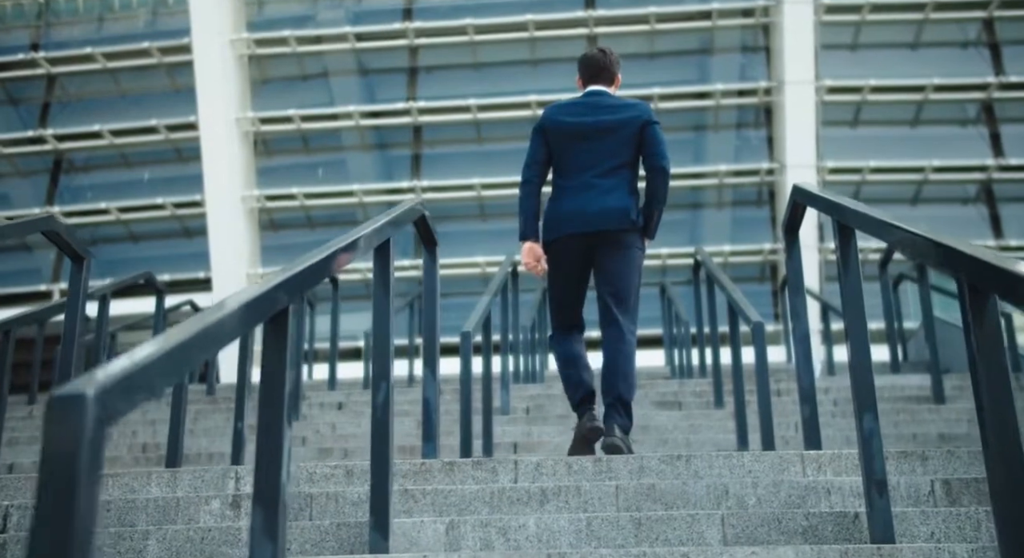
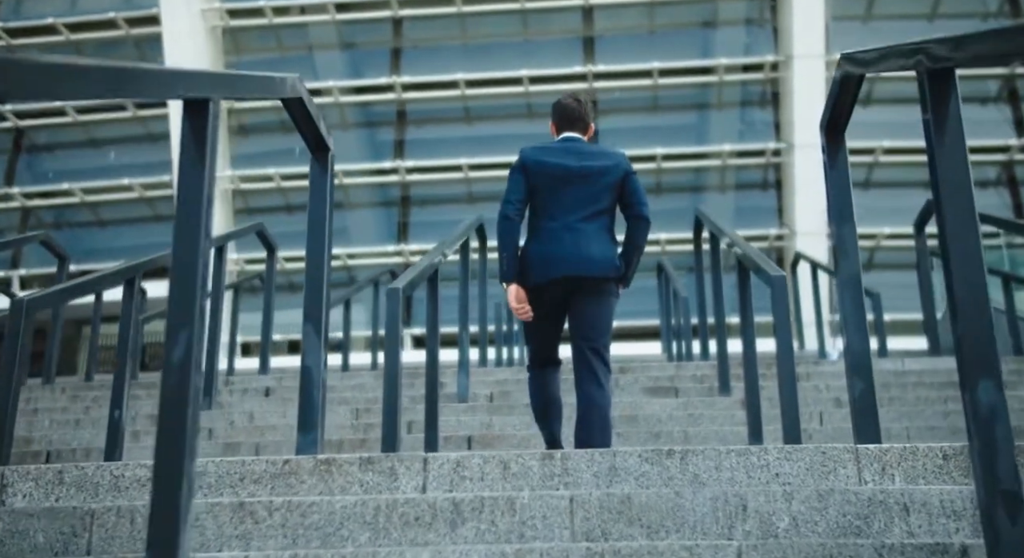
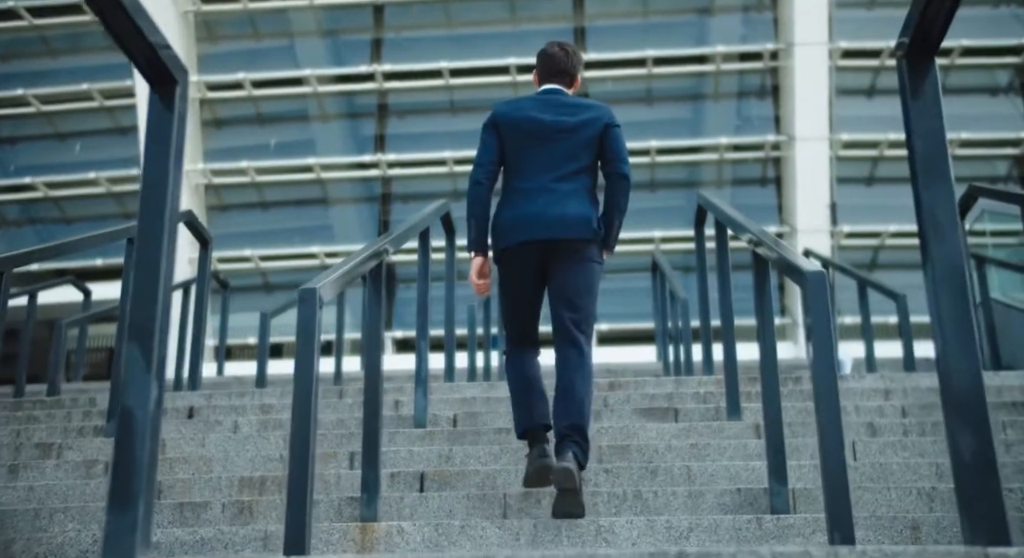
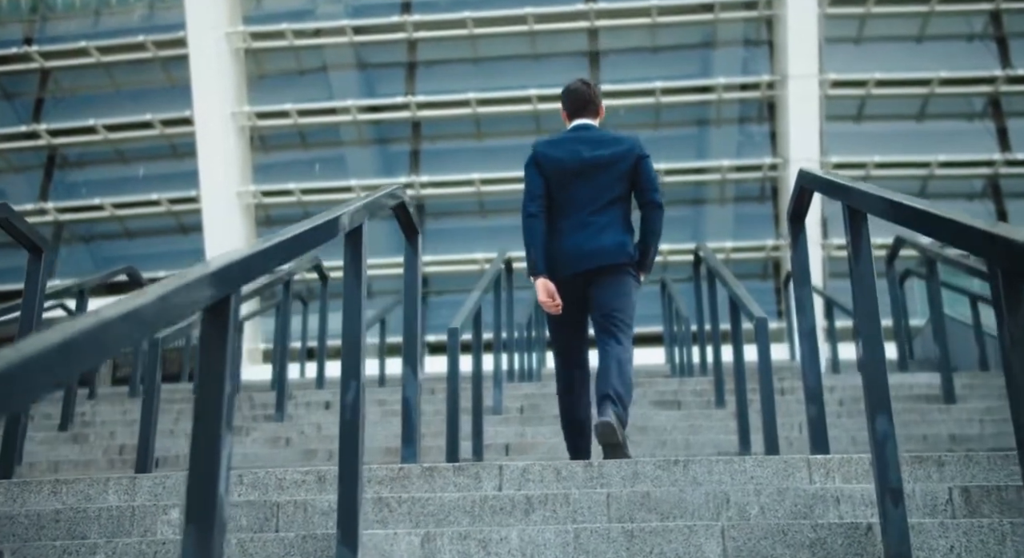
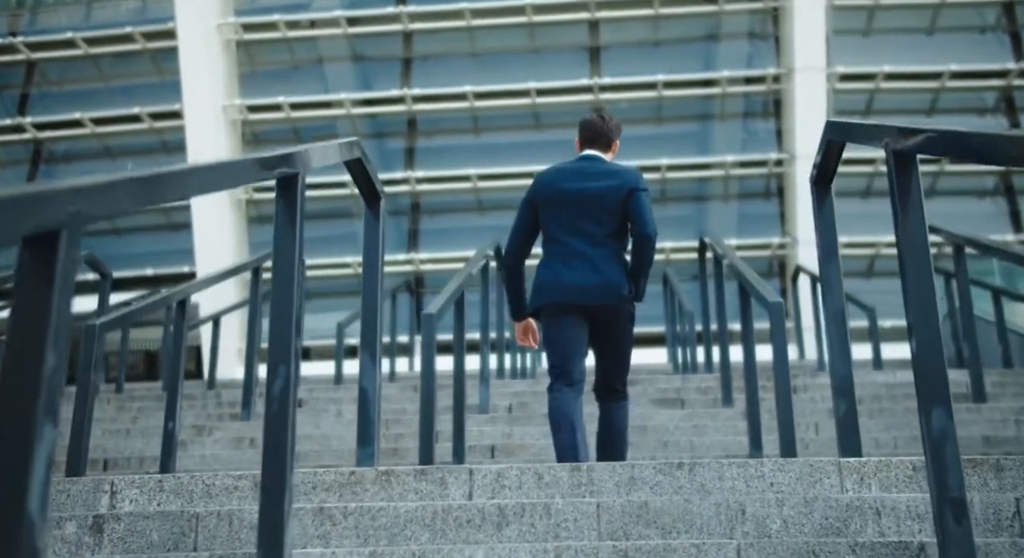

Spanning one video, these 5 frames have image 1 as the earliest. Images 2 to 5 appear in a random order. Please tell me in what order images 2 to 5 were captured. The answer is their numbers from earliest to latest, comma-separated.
4, 5, 2, 3
